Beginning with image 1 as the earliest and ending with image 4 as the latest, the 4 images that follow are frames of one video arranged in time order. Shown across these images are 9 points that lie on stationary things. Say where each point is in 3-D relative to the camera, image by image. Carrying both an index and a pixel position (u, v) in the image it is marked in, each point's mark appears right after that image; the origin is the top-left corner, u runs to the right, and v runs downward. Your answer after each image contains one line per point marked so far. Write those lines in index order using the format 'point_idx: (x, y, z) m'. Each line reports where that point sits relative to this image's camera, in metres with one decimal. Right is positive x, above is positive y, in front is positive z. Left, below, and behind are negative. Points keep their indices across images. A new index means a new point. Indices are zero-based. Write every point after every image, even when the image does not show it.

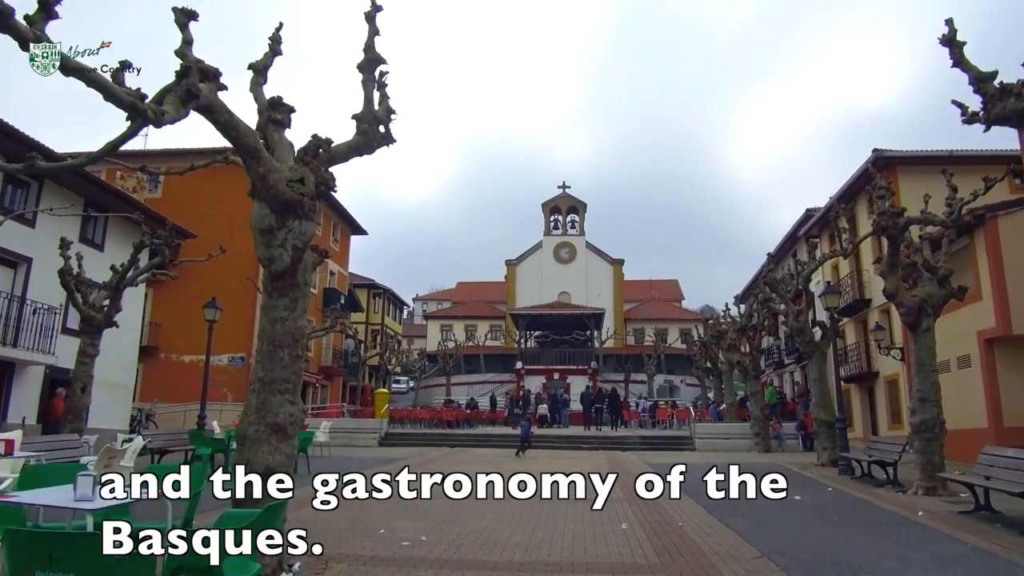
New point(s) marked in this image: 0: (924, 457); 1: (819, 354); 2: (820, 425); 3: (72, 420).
0: (+6.6, -2.7, +11.6) m
1: (+7.6, -1.6, +18.0) m
2: (+7.5, -3.4, +17.7) m
3: (-8.4, -2.5, +13.8) m
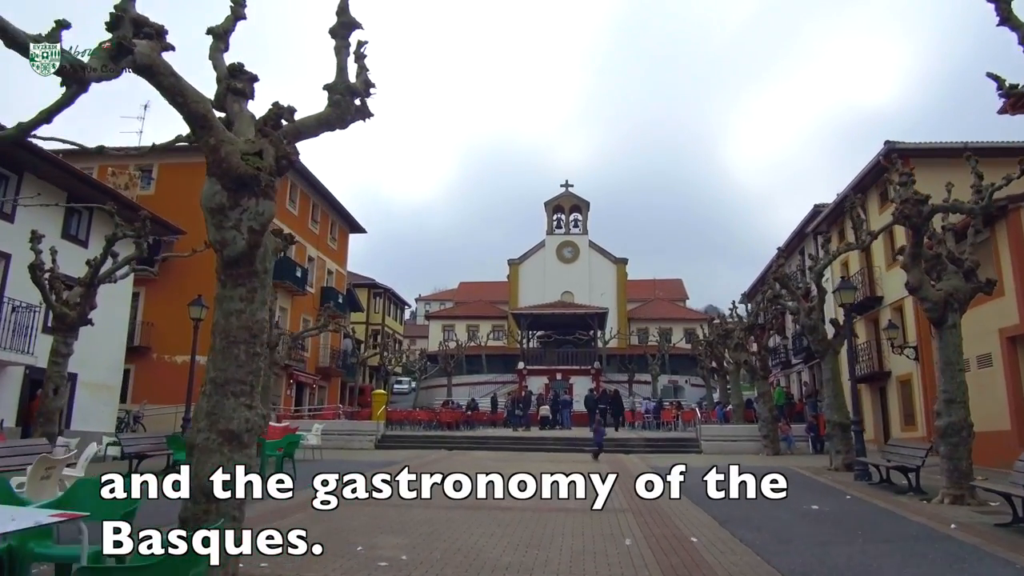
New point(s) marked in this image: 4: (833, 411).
0: (+6.5, -2.6, +10.8) m
1: (+7.6, -1.5, +17.2) m
2: (+7.5, -3.3, +16.9) m
3: (-8.4, -2.4, +13.0) m
4: (+7.5, -2.9, +17.0) m
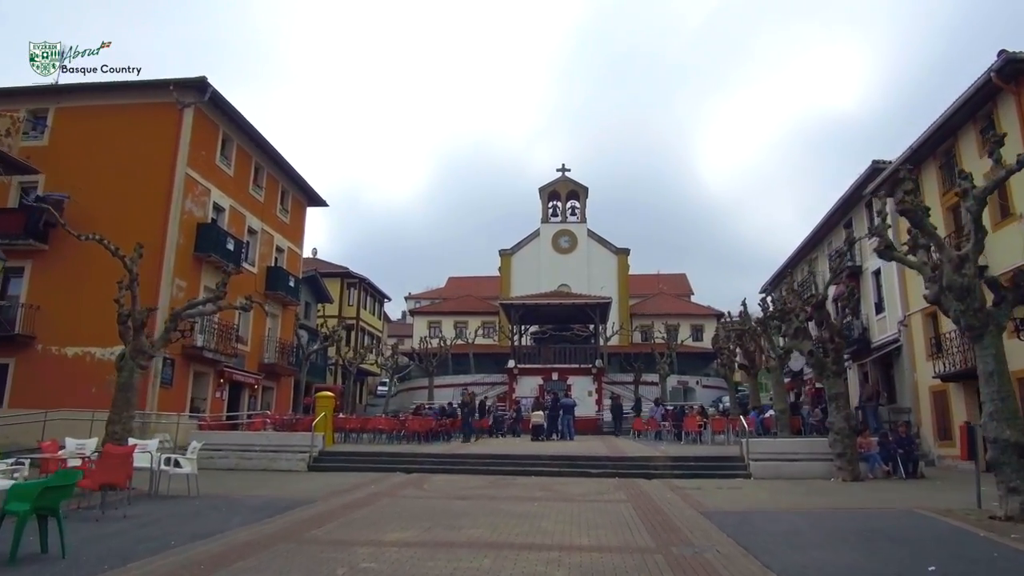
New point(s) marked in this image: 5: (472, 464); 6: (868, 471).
0: (+6.1, -1.7, +4.3) m
1: (+7.2, -0.6, +10.7) m
2: (+7.0, -2.3, +10.4) m
3: (-8.8, -1.5, +6.5) m
4: (+7.0, -2.0, +10.5) m
5: (-1.0, -4.7, +19.1) m
6: (+8.6, -4.4, +17.5) m
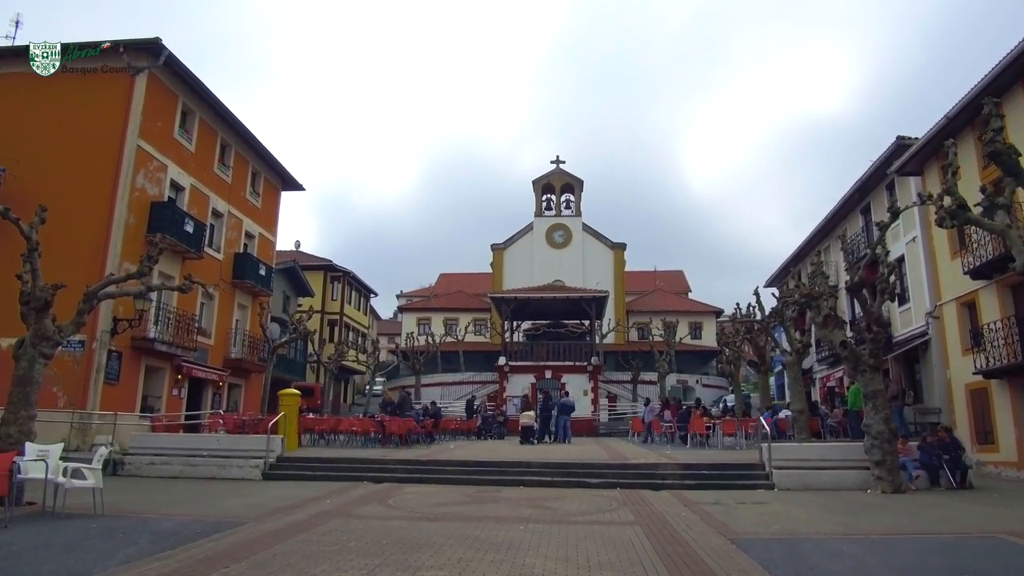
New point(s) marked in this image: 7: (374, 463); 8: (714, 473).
0: (+5.9, -1.3, +1.9) m
1: (+6.9, -0.2, +8.3) m
2: (+6.8, -1.9, +8.0) m
3: (-9.1, -1.0, +4.0) m
4: (+6.8, -1.6, +8.1) m
5: (-1.4, -4.3, +16.6) m
6: (+8.3, -4.0, +15.2) m
7: (-3.3, -4.2, +17.2) m
8: (+4.4, -4.1, +15.8) m
